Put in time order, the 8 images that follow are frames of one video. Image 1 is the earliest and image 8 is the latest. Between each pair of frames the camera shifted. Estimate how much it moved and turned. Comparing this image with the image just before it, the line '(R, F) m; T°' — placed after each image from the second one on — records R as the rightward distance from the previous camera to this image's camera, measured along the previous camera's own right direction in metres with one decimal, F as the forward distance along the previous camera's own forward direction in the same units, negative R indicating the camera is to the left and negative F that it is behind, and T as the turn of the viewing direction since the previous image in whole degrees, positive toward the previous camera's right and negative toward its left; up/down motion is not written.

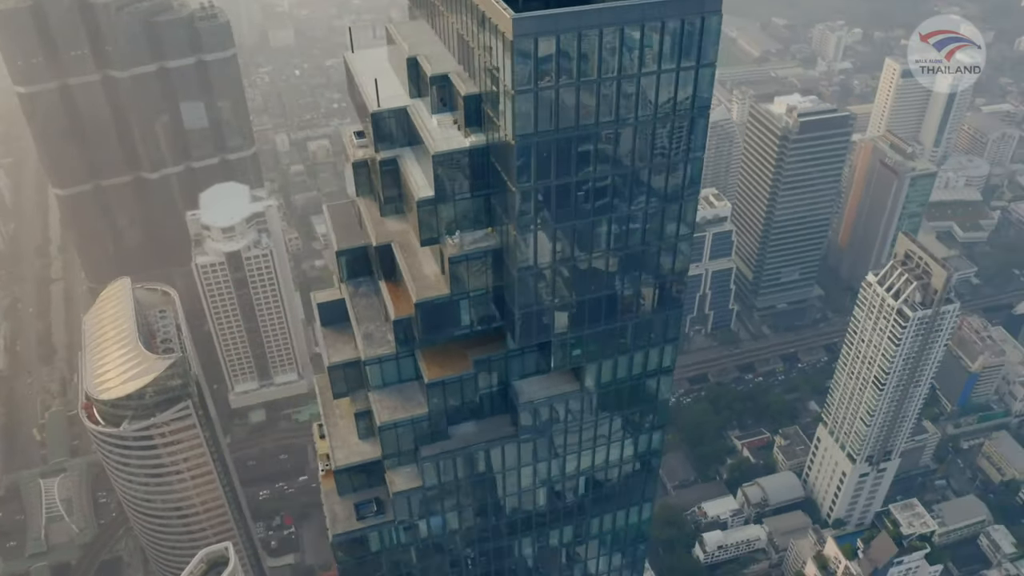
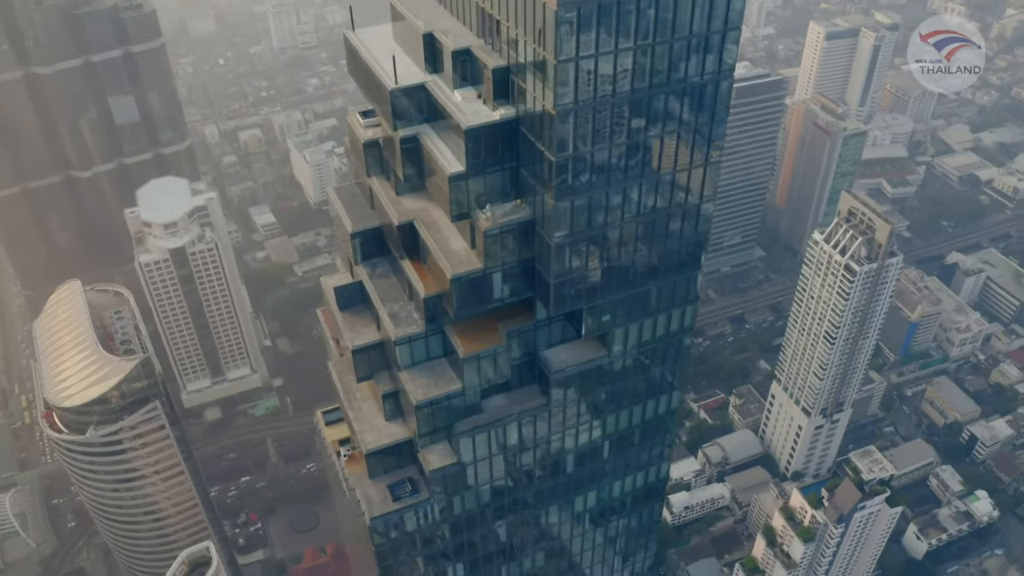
(-4.6, 0.0) m; +4°
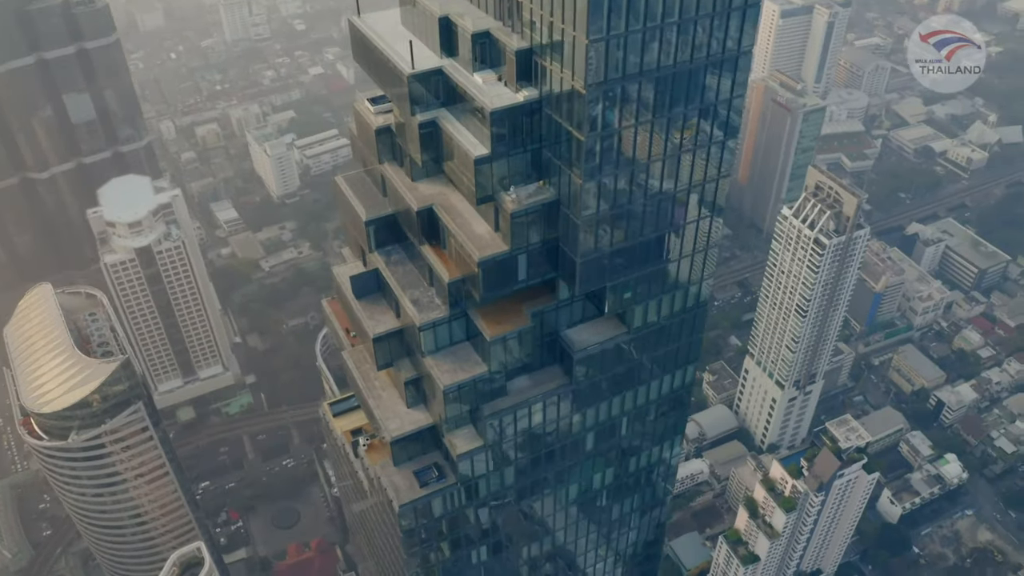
(-3.1, -0.1) m; +3°
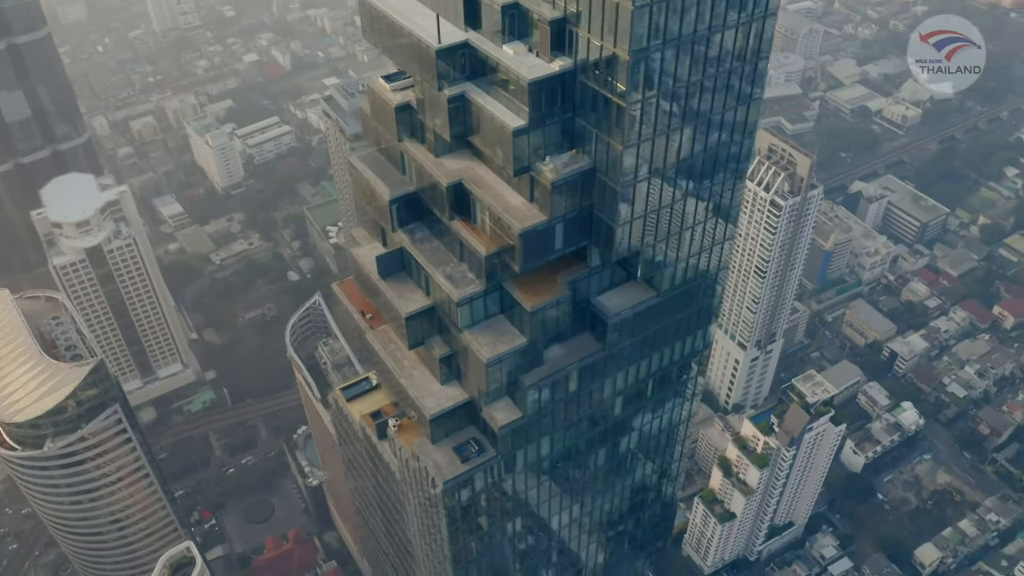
(-4.6, 0.0) m; +4°
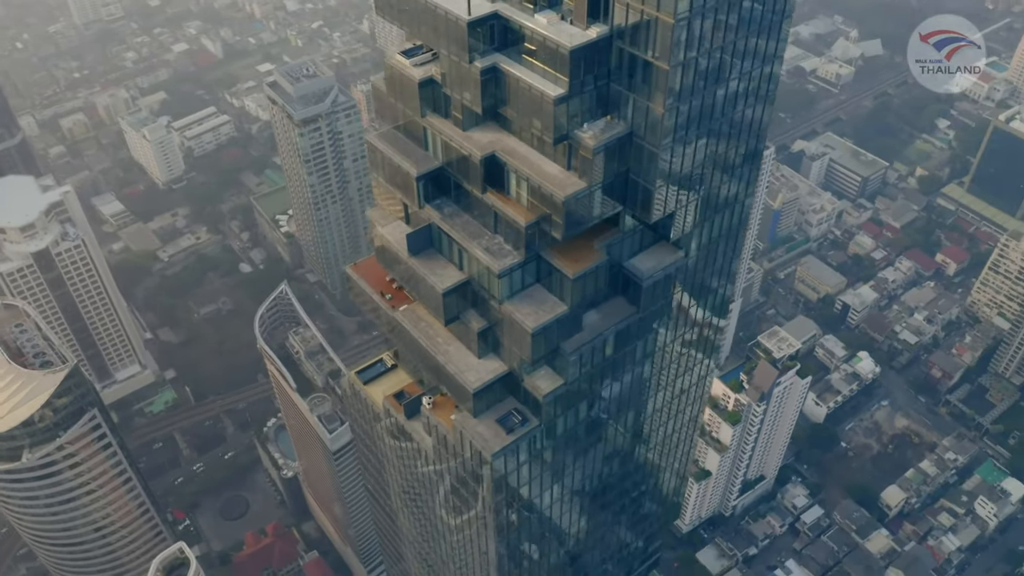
(-4.9, 0.0) m; +4°
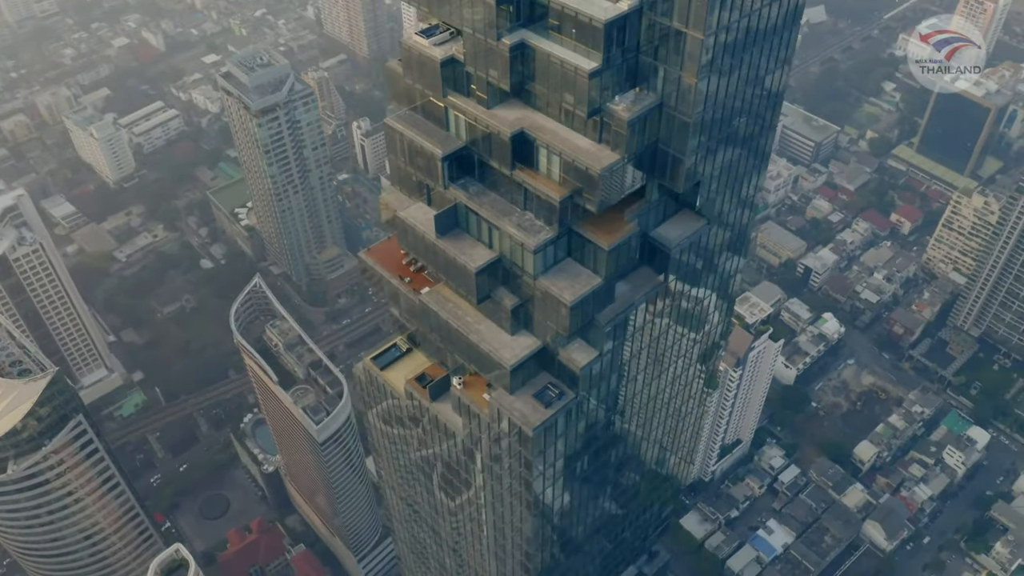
(-4.1, -0.1) m; +3°
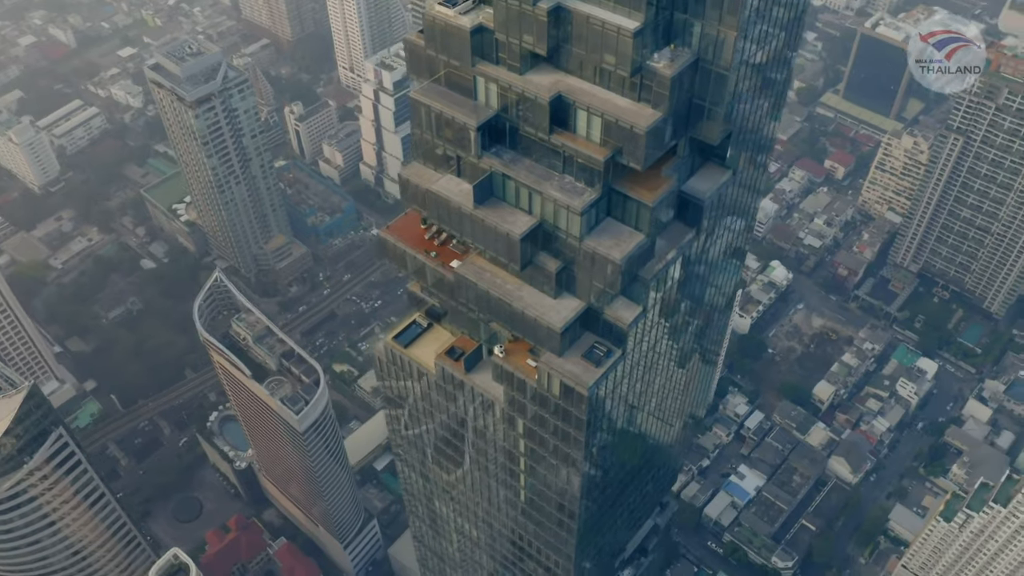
(-5.9, 0.0) m; +5°
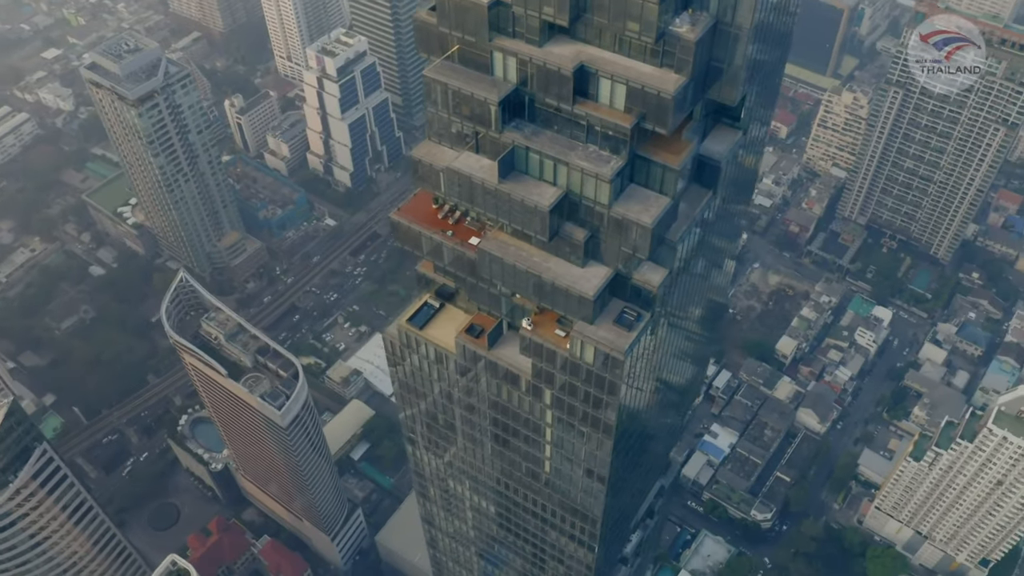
(-4.7, -0.1) m; +4°
